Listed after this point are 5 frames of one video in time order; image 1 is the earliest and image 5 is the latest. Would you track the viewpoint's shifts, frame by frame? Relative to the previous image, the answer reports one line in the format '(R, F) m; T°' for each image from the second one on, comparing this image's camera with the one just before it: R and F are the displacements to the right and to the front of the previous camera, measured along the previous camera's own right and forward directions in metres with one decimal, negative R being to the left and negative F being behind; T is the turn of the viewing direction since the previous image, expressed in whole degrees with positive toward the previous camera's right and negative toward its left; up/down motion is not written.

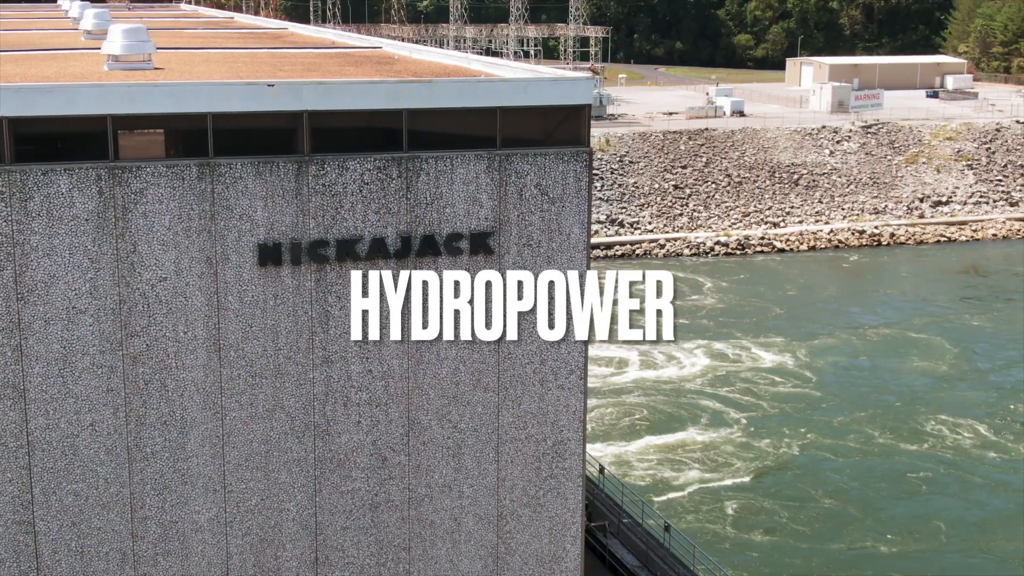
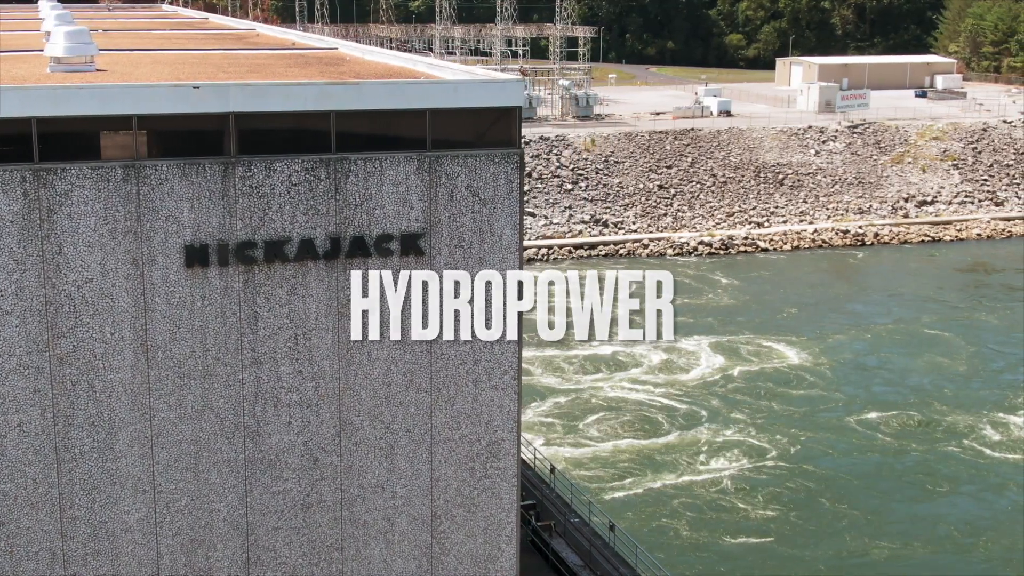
(+0.6, 0.0) m; 0°
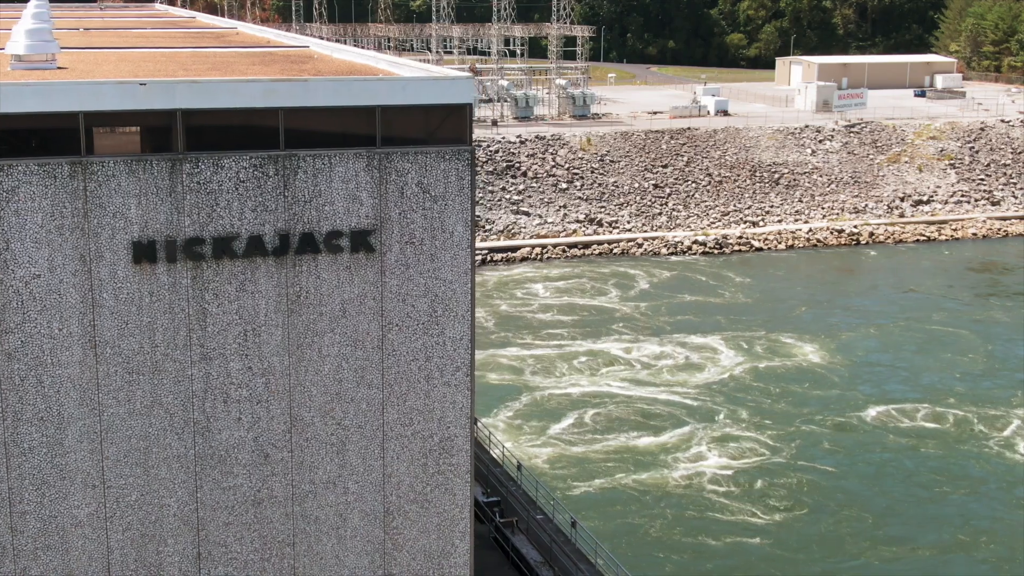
(+0.5, 0.0) m; 0°
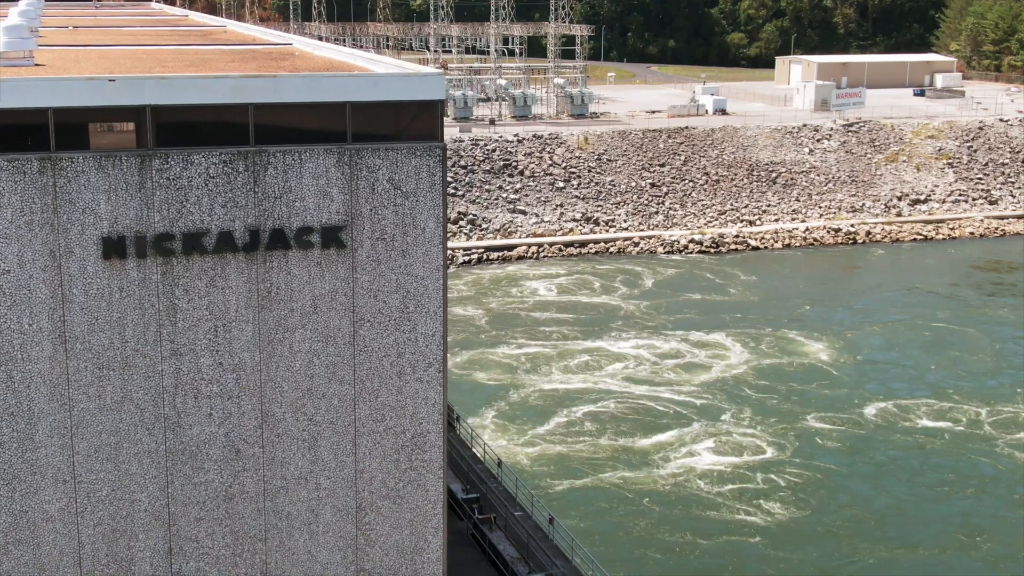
(+0.3, 0.0) m; 0°
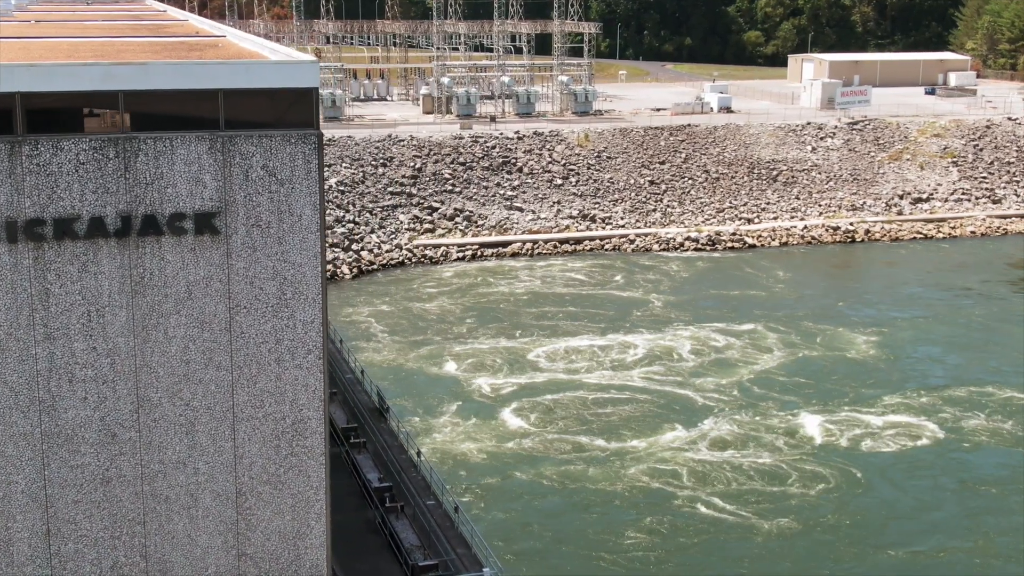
(+1.4, 0.0) m; -2°
